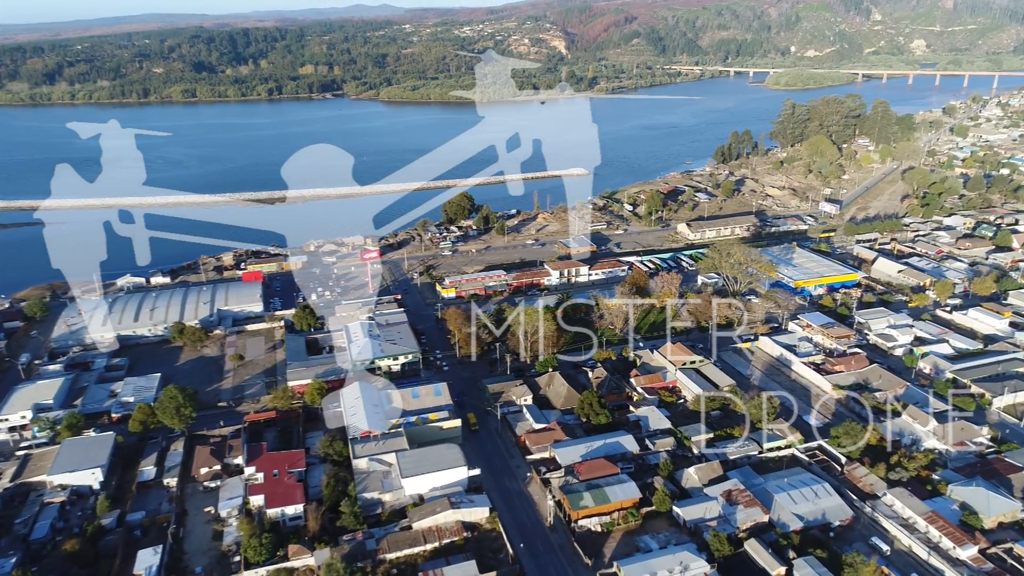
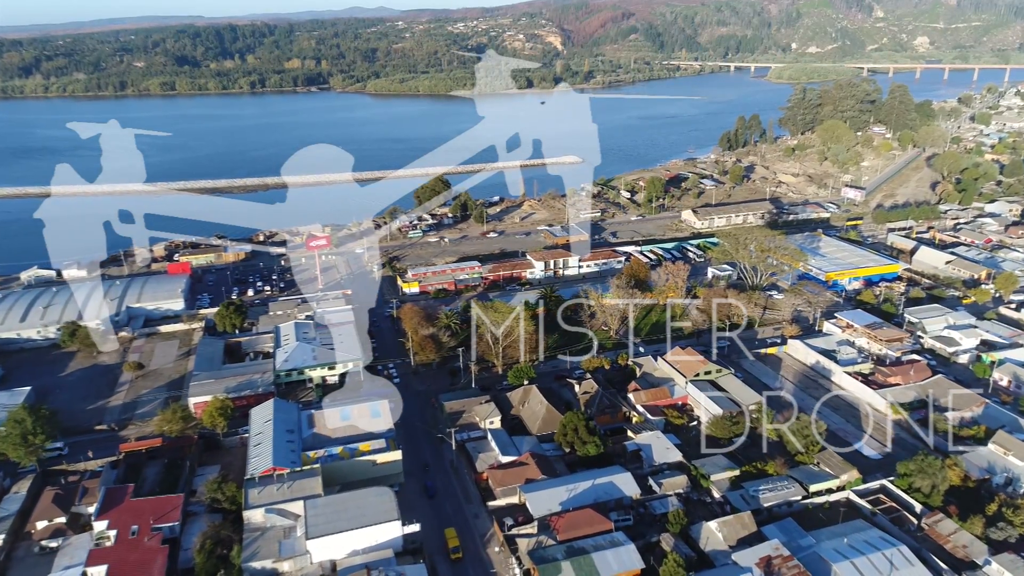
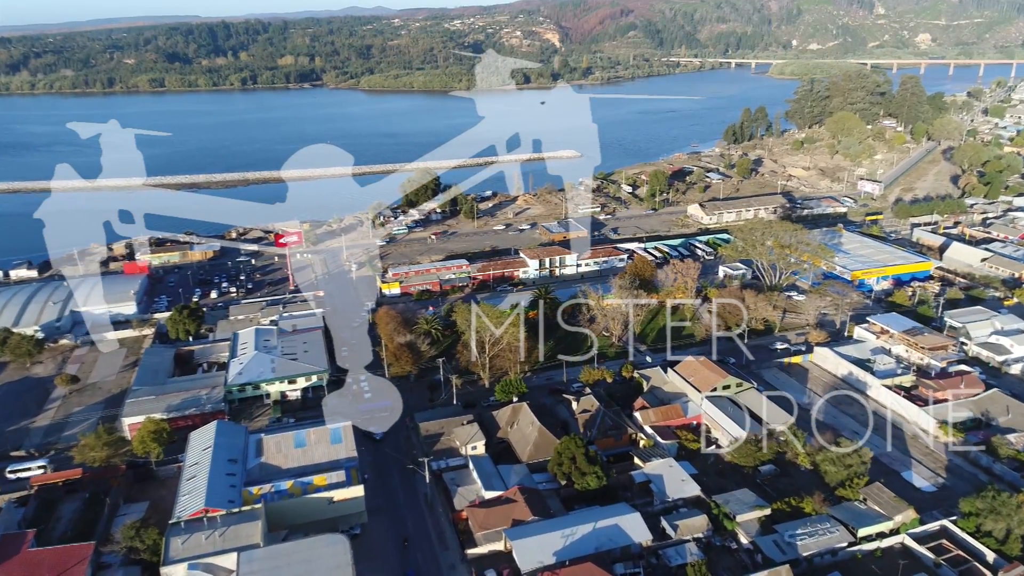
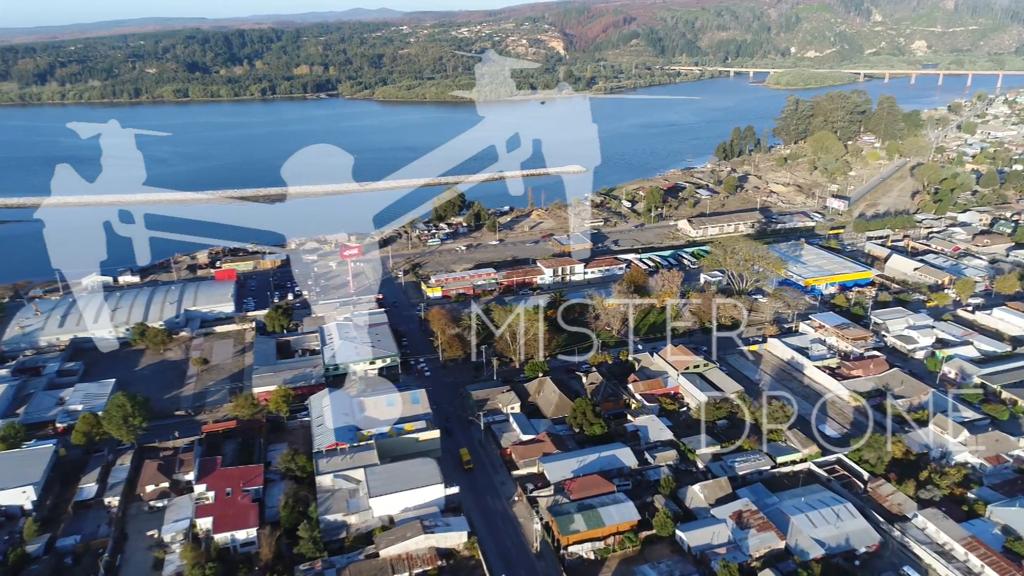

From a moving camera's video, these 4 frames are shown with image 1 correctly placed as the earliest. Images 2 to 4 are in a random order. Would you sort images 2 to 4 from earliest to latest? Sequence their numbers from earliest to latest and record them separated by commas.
4, 2, 3
